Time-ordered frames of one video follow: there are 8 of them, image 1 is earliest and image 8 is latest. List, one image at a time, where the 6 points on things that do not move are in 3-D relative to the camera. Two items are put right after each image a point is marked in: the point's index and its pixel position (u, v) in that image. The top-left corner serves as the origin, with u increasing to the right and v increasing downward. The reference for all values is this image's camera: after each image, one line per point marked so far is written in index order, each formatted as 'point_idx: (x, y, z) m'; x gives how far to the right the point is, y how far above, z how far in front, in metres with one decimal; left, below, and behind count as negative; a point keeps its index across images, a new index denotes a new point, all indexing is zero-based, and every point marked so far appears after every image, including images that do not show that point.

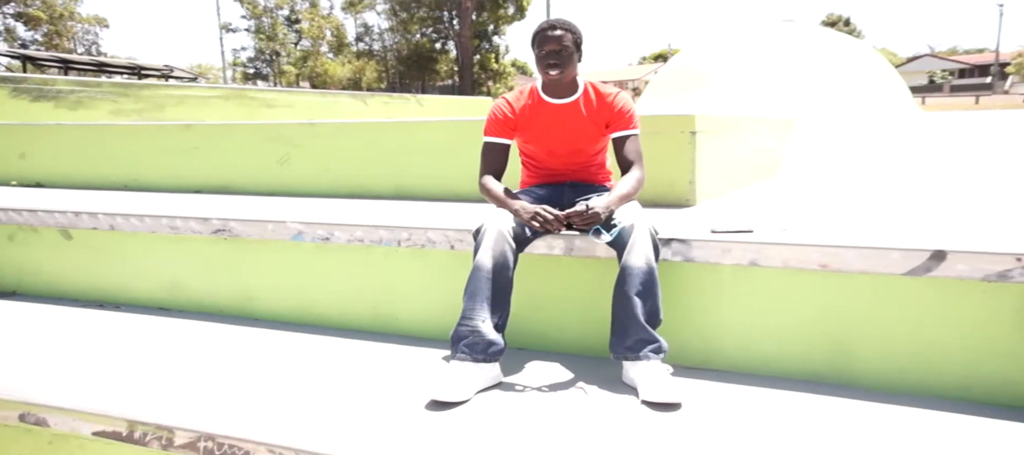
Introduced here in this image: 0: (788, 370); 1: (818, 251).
0: (+0.9, -0.5, +2.1) m
1: (+1.0, -0.1, +1.9) m
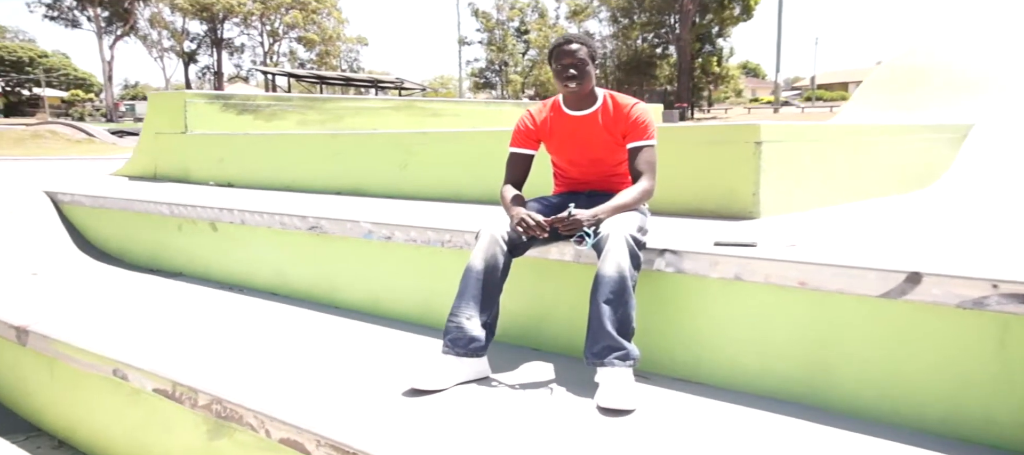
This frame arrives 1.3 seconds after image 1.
0: (+0.8, -0.5, +2.0) m
1: (+0.8, -0.1, +1.9) m
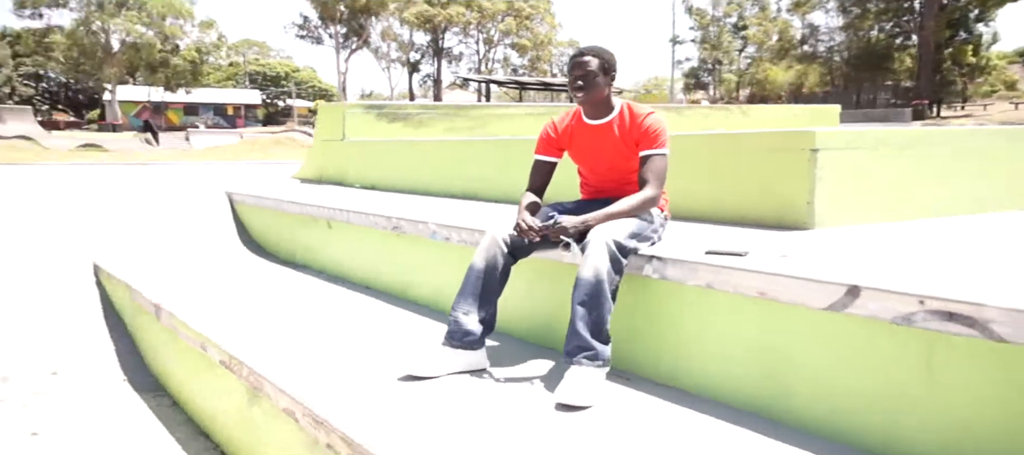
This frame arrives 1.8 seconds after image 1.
0: (+0.7, -0.5, +2.0) m
1: (+0.7, -0.2, +1.9) m
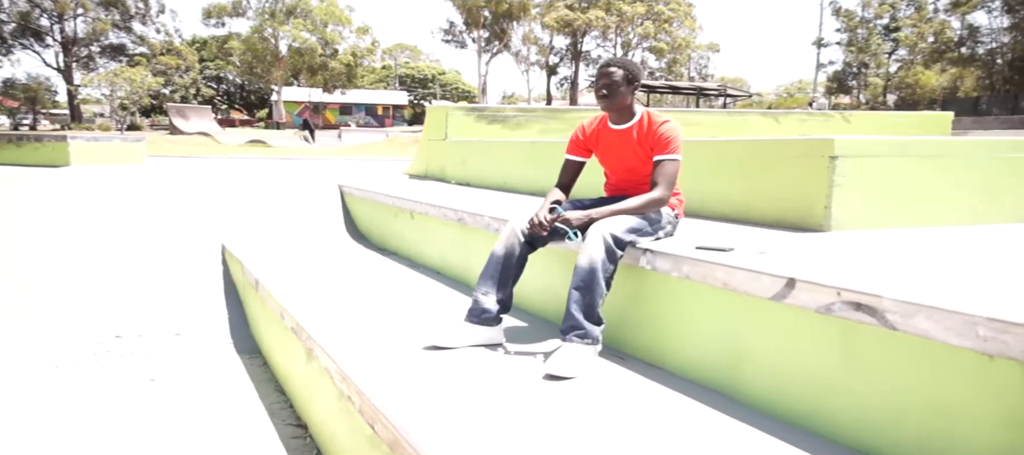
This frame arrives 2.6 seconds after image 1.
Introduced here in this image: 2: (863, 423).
0: (+0.7, -0.5, +2.2) m
1: (+0.7, -0.1, +2.1) m
2: (+0.9, -0.5, +1.7) m
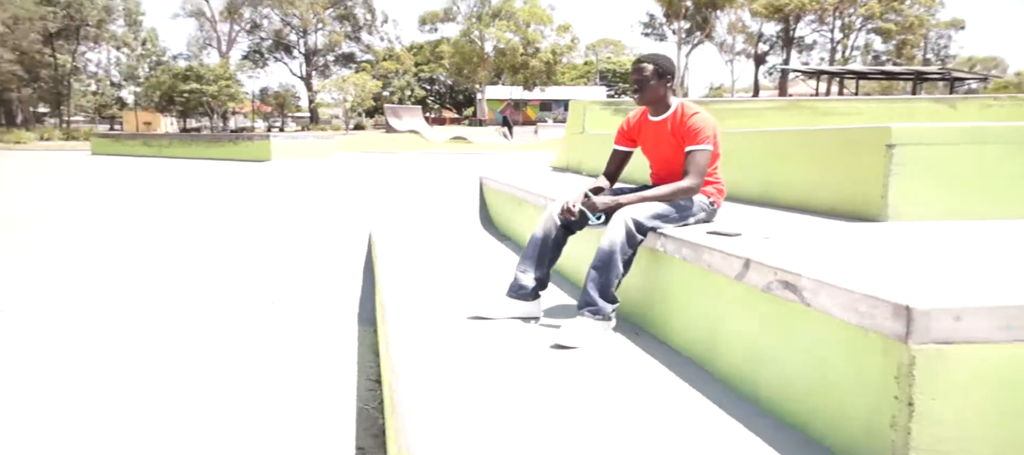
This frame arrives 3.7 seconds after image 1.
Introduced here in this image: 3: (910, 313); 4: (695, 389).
0: (+0.7, -0.5, +2.3) m
1: (+0.7, -0.1, +2.2) m
2: (+0.8, -0.5, +1.7) m
3: (+0.8, -0.2, +1.2) m
4: (+0.6, -0.5, +2.0) m
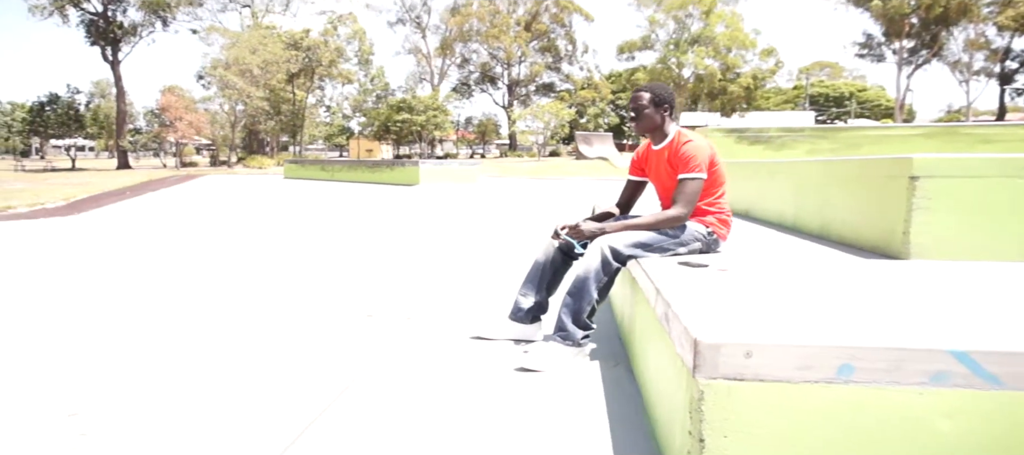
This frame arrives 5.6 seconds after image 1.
0: (+0.5, -0.6, +2.3) m
1: (+0.5, -0.2, +2.2) m
2: (+0.5, -0.6, +1.7) m
3: (+0.4, -0.2, +1.2) m
4: (+0.4, -0.6, +2.0) m
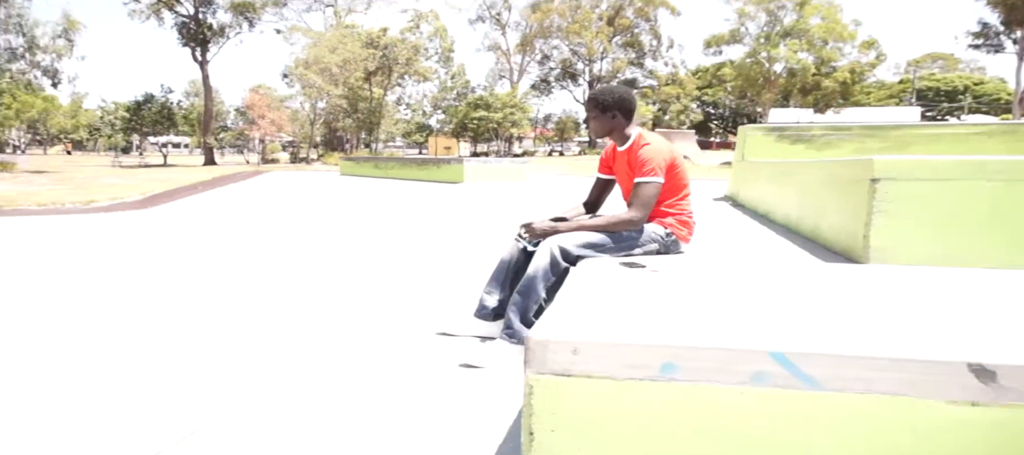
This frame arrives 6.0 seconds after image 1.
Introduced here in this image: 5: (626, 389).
0: (+0.3, -0.6, +2.3) m
1: (+0.2, -0.2, +2.2) m
2: (+0.2, -0.6, +1.7) m
3: (0.0, -0.2, +1.2) m
4: (+0.1, -0.6, +2.1) m
5: (+0.2, -0.3, +1.2) m
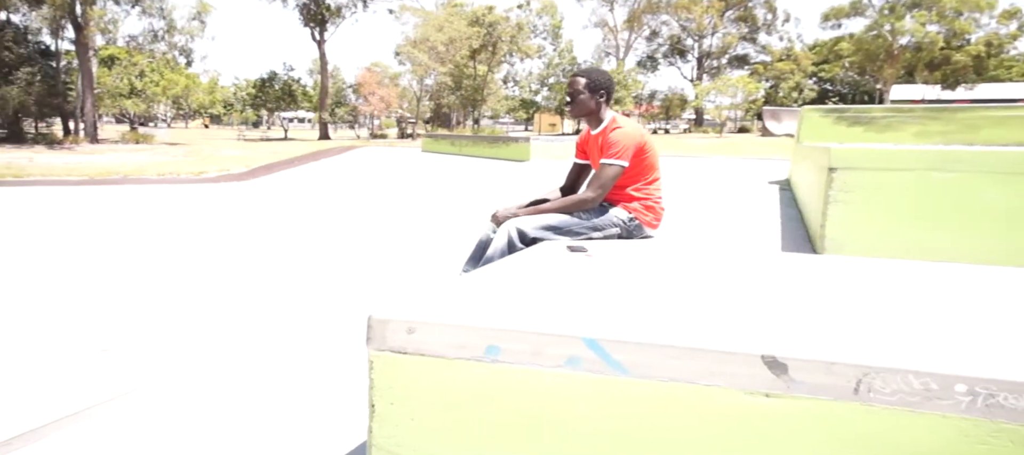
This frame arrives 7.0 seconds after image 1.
0: (+0.1, -0.5, +2.4) m
1: (0.0, -0.1, +2.3) m
2: (-0.1, -0.5, +1.8) m
3: (-0.3, -0.2, +1.3) m
4: (-0.1, -0.6, +2.2) m
5: (-0.1, -0.3, +1.3) m
